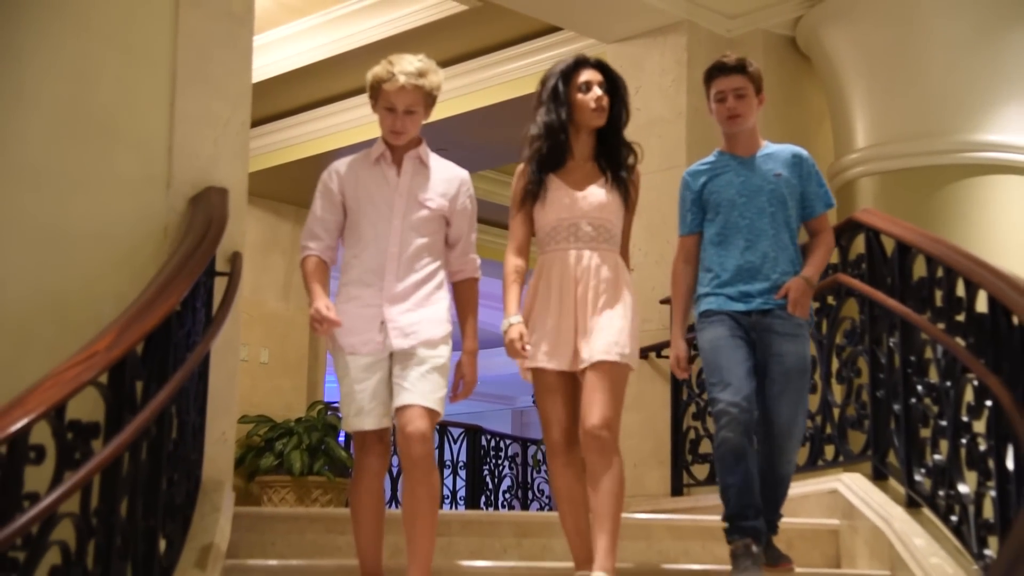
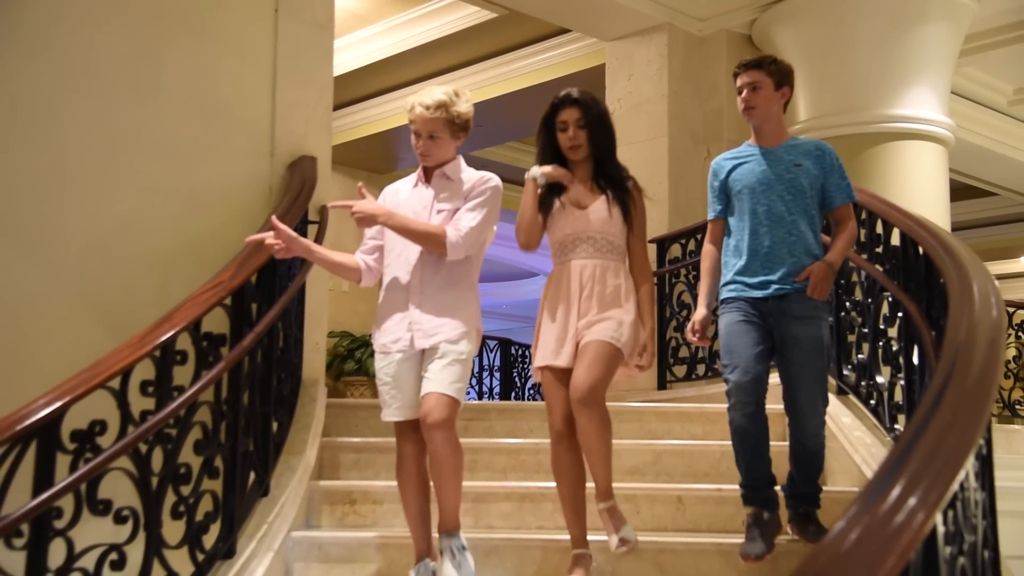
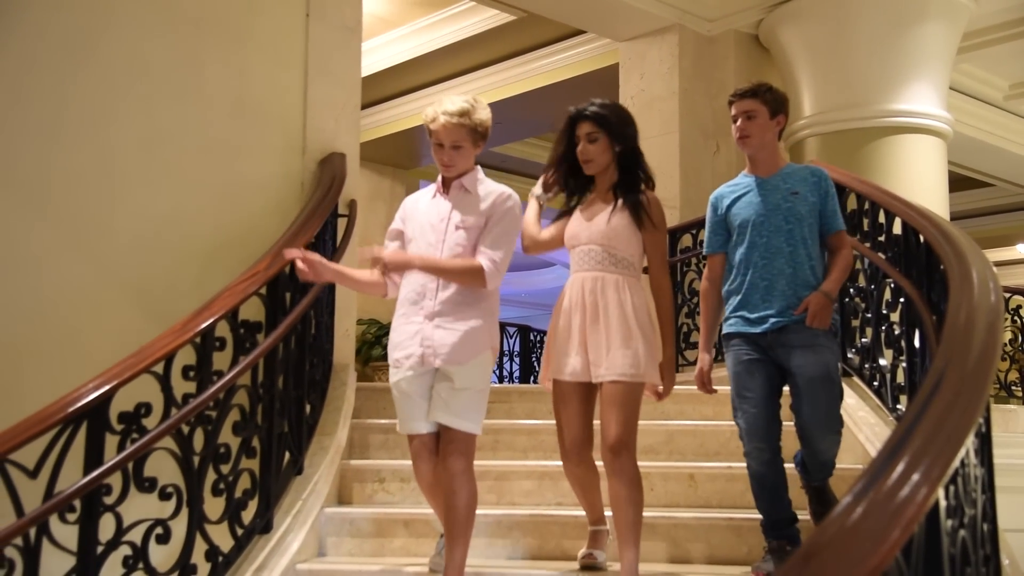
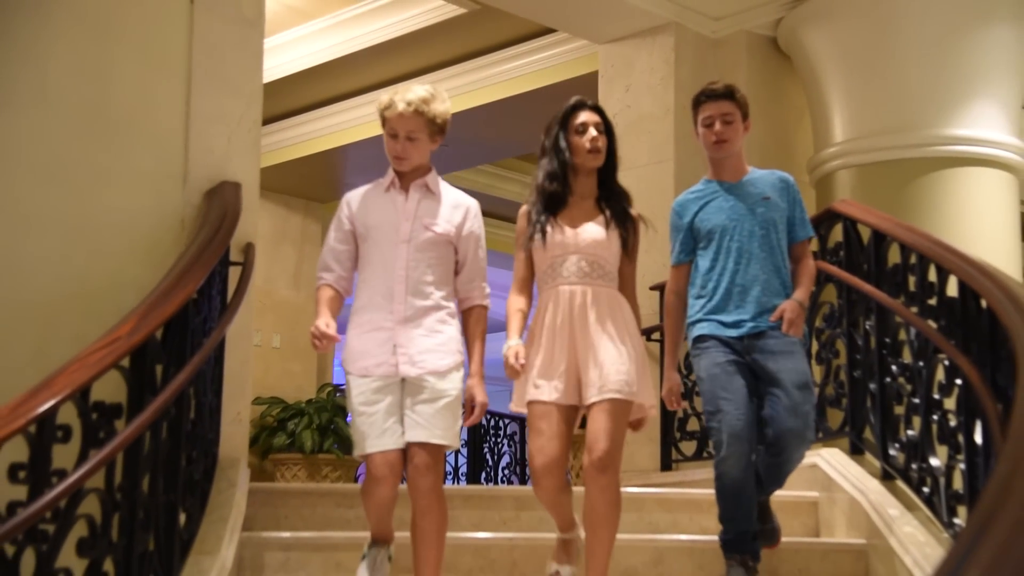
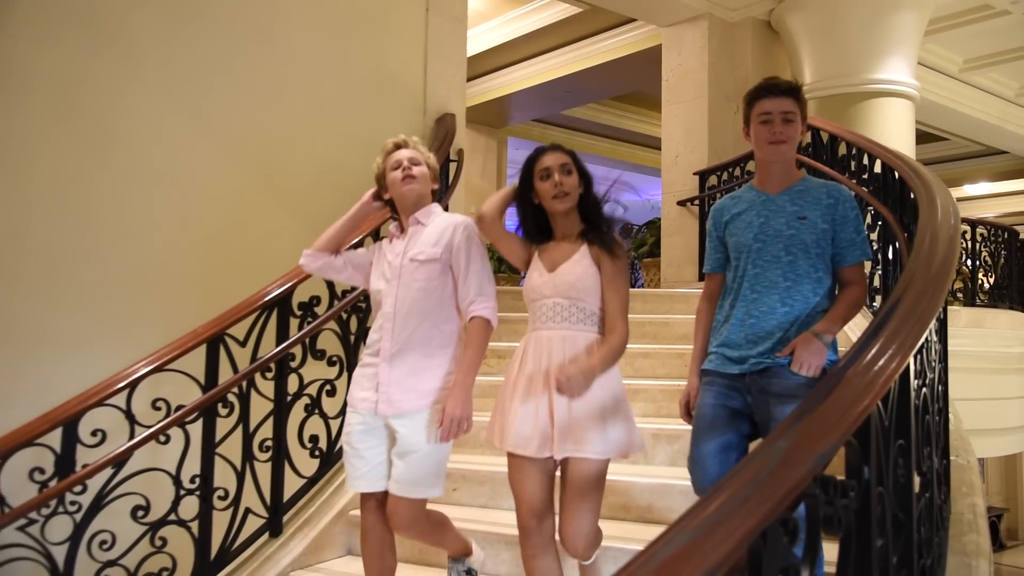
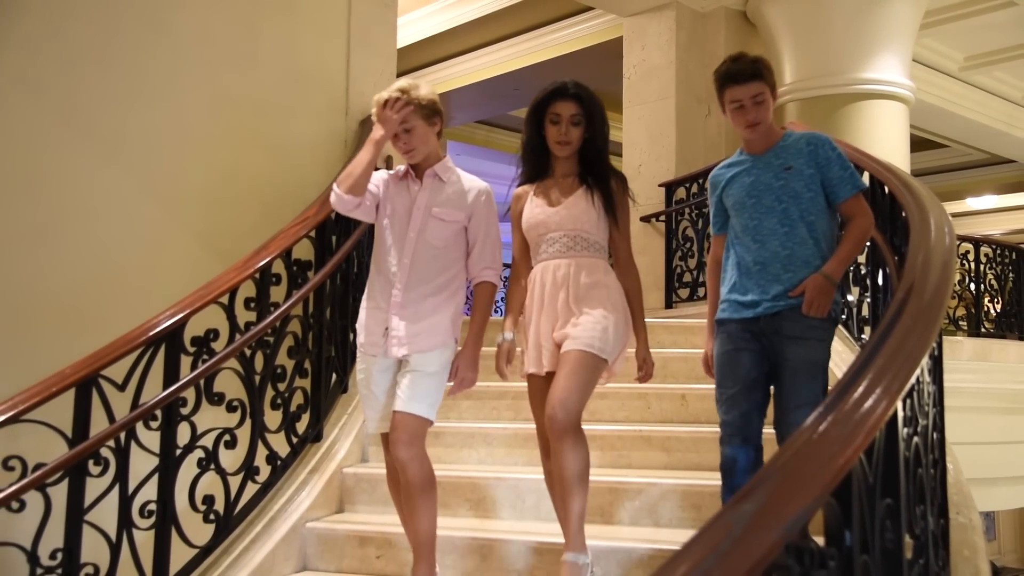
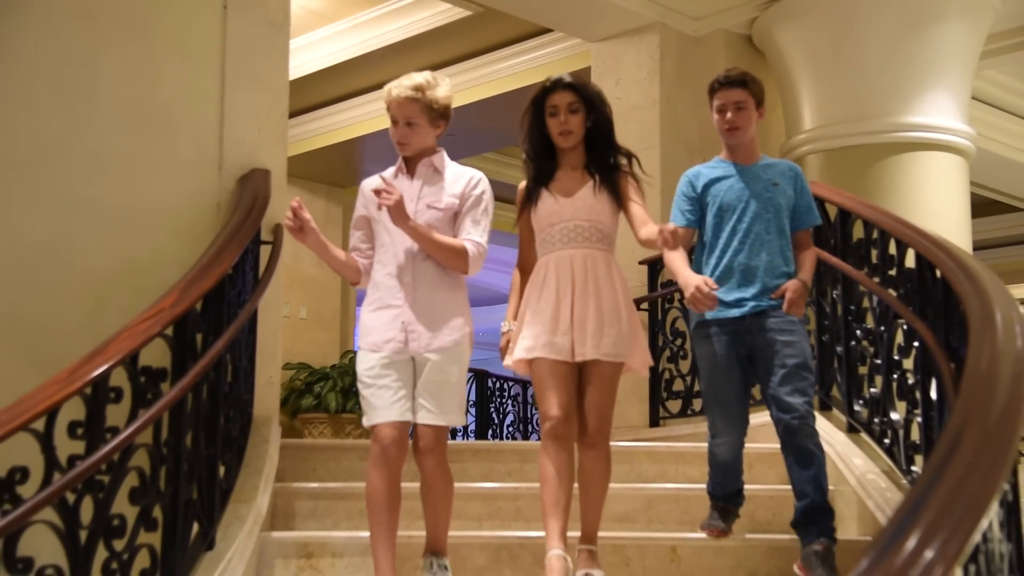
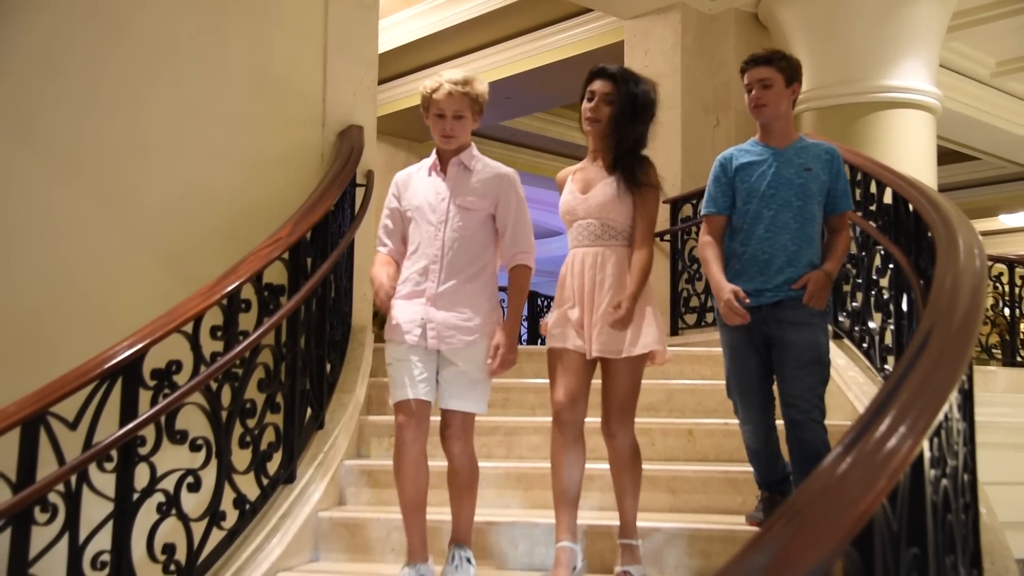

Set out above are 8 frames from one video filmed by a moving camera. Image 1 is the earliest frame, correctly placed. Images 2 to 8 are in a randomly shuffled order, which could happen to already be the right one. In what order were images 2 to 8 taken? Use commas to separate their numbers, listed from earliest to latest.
4, 7, 2, 3, 8, 6, 5
